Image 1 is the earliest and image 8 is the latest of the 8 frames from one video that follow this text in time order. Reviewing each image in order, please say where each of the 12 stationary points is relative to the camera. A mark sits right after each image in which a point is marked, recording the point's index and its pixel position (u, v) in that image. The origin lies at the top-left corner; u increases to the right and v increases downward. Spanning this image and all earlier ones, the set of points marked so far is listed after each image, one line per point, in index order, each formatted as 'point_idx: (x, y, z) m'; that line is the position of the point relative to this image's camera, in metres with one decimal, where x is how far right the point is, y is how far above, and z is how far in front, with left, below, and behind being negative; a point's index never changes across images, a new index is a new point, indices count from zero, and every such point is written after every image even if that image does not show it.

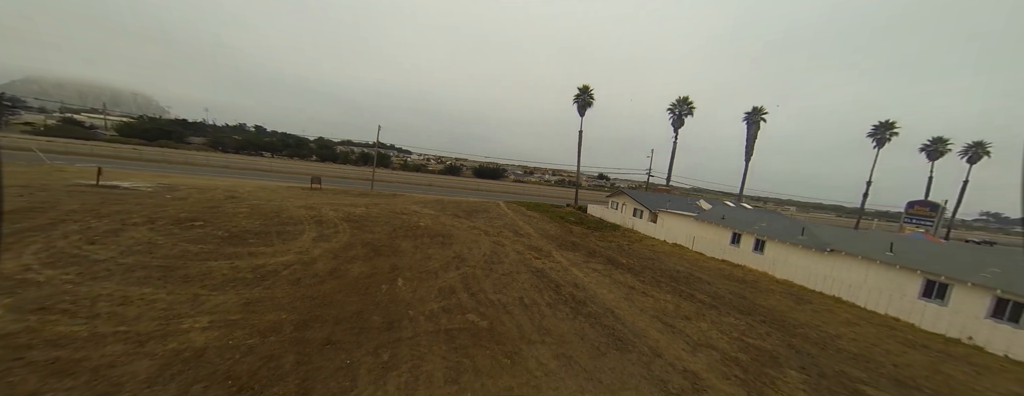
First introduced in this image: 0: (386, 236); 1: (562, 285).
0: (-5.9, -1.7, +12.3) m
1: (+1.6, -2.8, +8.8) m
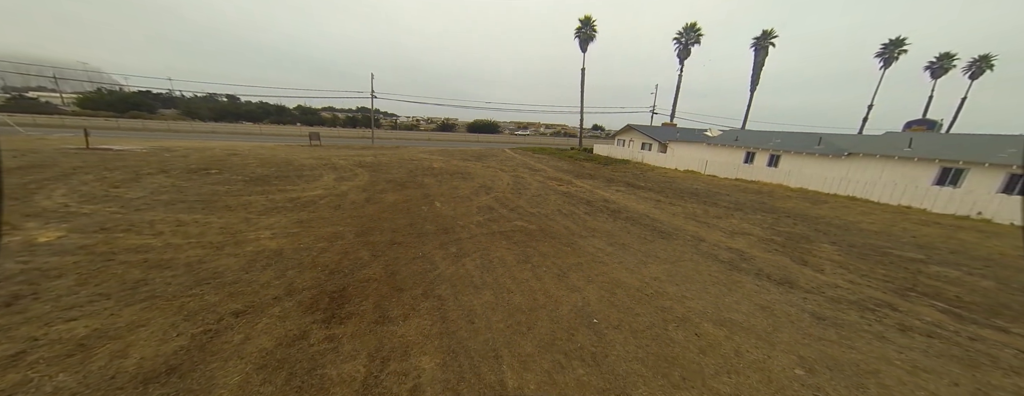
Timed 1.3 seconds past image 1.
0: (-4.9, +1.1, +12.2) m
1: (+2.7, -0.1, +9.0) m
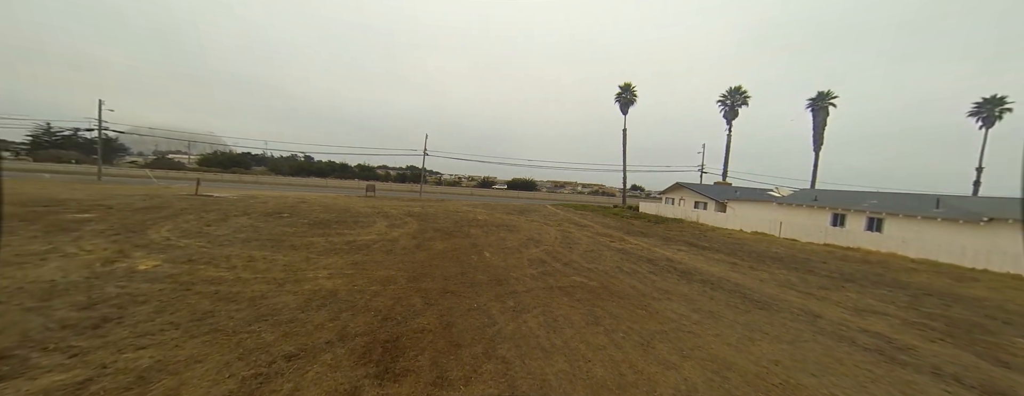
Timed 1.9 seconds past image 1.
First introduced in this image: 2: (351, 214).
0: (-2.8, -1.2, +12.4) m
1: (+4.3, -1.9, +8.1) m
2: (-8.5, -0.7, +14.1) m
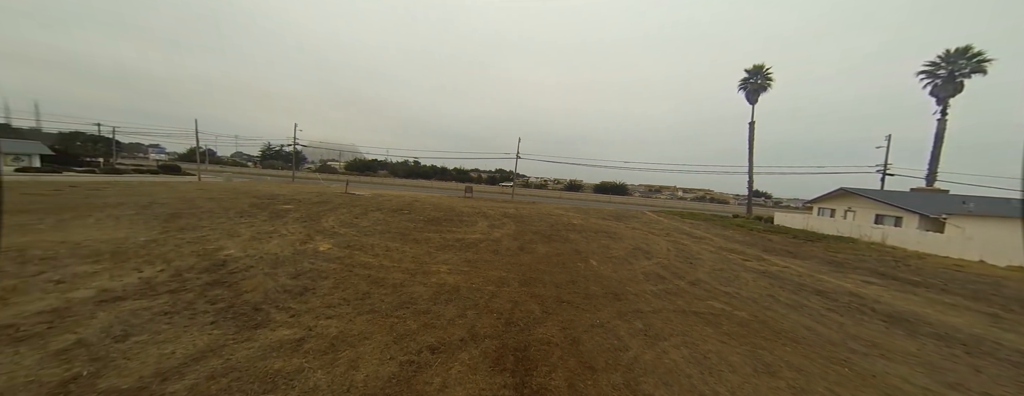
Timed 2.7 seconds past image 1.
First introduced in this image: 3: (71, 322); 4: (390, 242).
0: (+1.6, -1.3, +12.2) m
1: (+7.0, -2.1, +5.9) m
2: (-3.3, -0.8, +15.6) m
3: (-5.2, -1.5, +3.2) m
4: (-3.7, -1.3, +8.0) m
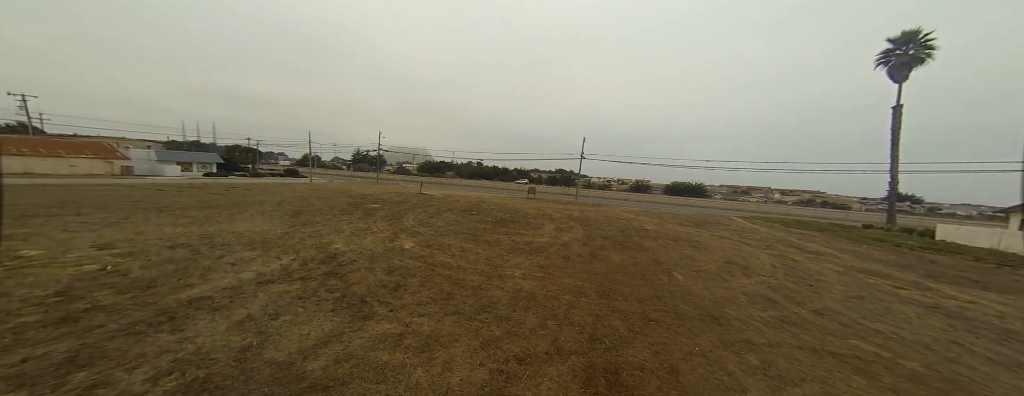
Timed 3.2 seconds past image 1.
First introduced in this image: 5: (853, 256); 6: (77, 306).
0: (+4.5, -1.5, +11.5) m
1: (+8.5, -2.3, +4.1) m
2: (+0.5, -0.9, +15.8) m
3: (-4.1, -1.6, +4.1) m
4: (-1.5, -1.4, +8.5) m
5: (+12.4, -2.1, +9.8) m
6: (-5.9, -1.5, +3.6) m
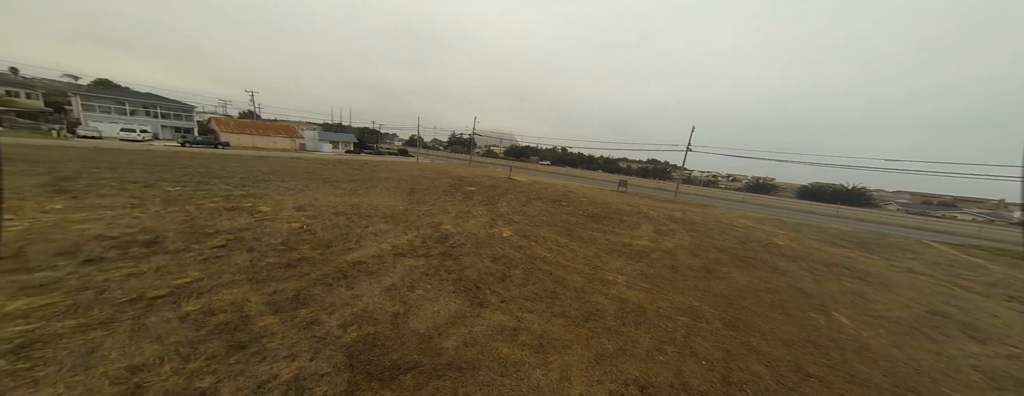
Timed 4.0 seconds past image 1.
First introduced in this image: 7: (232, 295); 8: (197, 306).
0: (+8.1, -1.7, +9.5) m
1: (+9.6, -3.1, +1.4) m
2: (+5.6, -0.5, +14.8) m
3: (-2.3, -1.3, +5.0) m
4: (+1.4, -1.2, +8.4) m
5: (+15.1, -3.0, +5.7) m
6: (-4.2, -1.1, +5.1) m
7: (-3.9, -1.4, +3.7) m
8: (-4.0, -1.4, +3.4) m
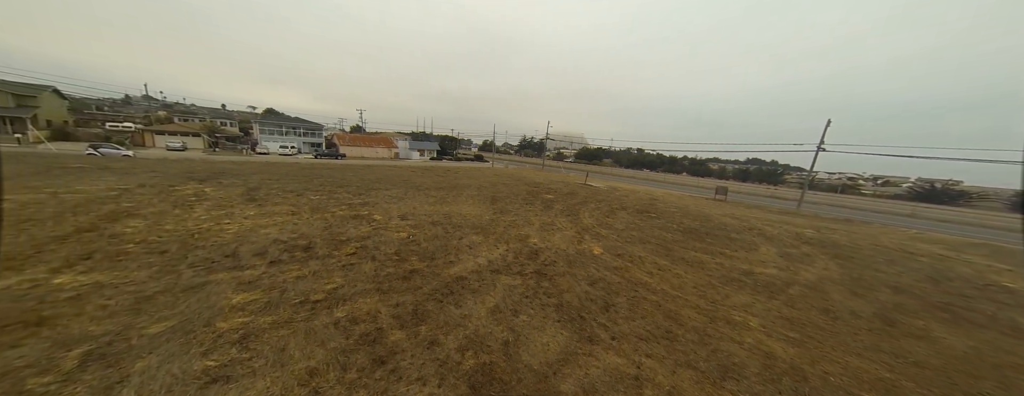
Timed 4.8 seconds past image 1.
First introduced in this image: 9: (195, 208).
0: (+10.7, -2.2, +6.9) m
1: (+10.2, -3.5, -1.3) m
2: (+9.6, -1.1, +12.6) m
3: (-0.5, -1.7, +5.1) m
4: (+4.0, -1.6, +7.5) m
5: (+16.5, -3.6, +1.4) m
6: (-2.2, -1.4, +5.7) m
7: (-2.3, -1.7, +4.3) m
8: (-2.5, -1.7, +4.0) m
9: (-10.7, -0.3, +9.0) m
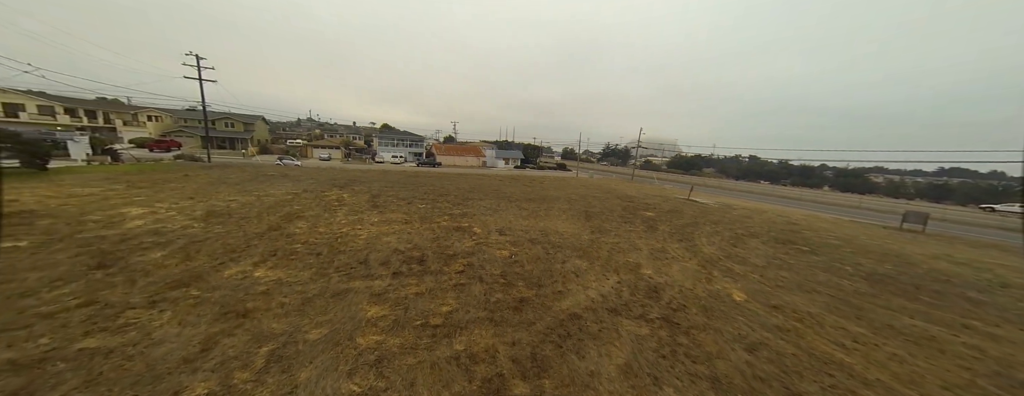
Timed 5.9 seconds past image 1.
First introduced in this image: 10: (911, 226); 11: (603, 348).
0: (+12.8, -3.1, +2.9) m
1: (+9.9, -4.2, -4.9) m
2: (+13.4, -2.2, +8.7) m
3: (+1.5, -2.2, +4.3) m
4: (+6.6, -2.4, +5.3) m
5: (+16.7, -4.6, -4.0) m
6: (0.0, -1.9, +5.3) m
7: (-0.4, -2.1, +4.0) m
8: (-0.7, -2.1, +3.8) m
9: (-7.1, -0.6, +11.0) m
10: (+22.0, -1.4, +14.7) m
11: (+1.3, -2.2, +4.0) m
